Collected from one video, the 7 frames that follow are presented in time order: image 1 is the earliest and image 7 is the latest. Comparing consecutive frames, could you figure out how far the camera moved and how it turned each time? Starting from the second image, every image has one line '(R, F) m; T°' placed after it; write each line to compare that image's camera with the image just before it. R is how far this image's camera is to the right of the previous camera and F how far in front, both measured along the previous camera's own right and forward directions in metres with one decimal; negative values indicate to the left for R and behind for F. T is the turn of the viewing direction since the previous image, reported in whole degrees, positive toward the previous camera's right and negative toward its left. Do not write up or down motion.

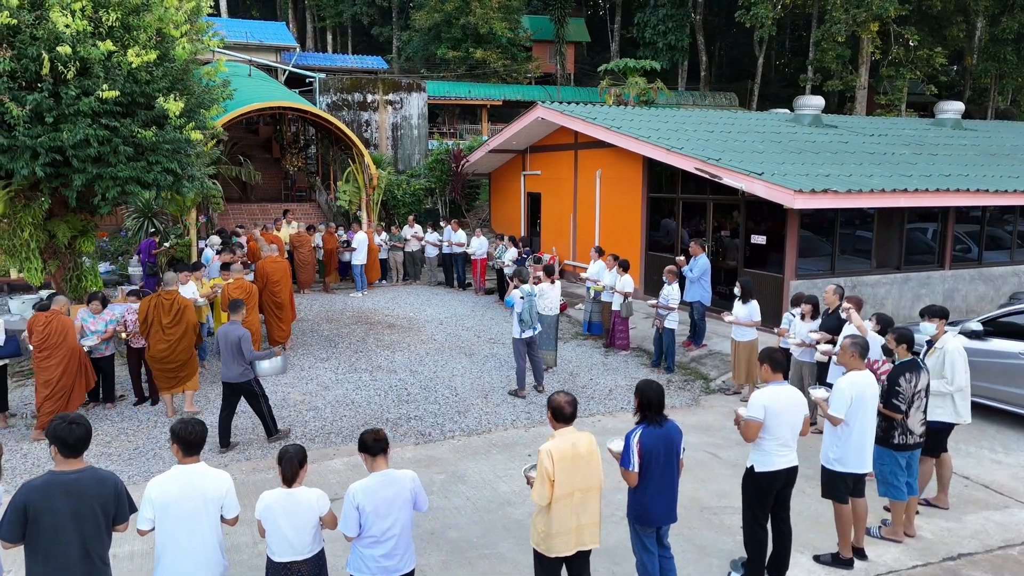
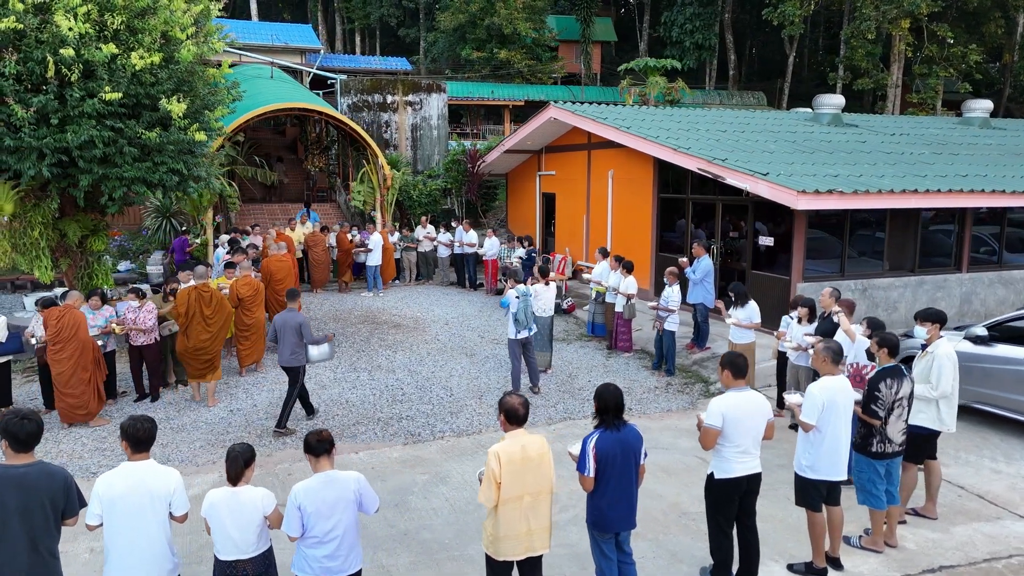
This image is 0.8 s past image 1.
(+0.4, 0.0) m; -2°
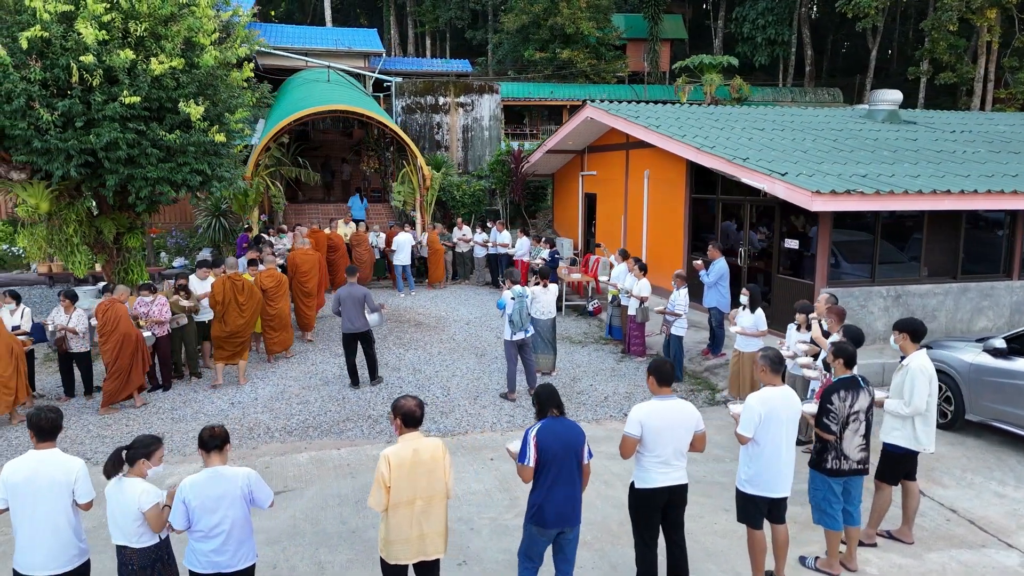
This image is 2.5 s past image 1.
(+0.8, +0.1) m; -6°
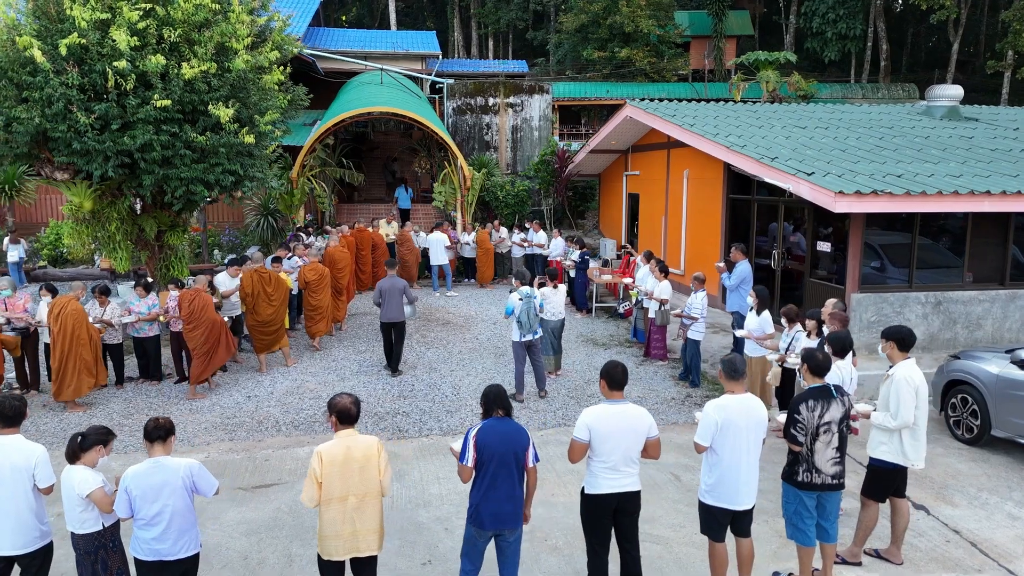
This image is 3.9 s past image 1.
(+0.6, +0.1) m; -5°
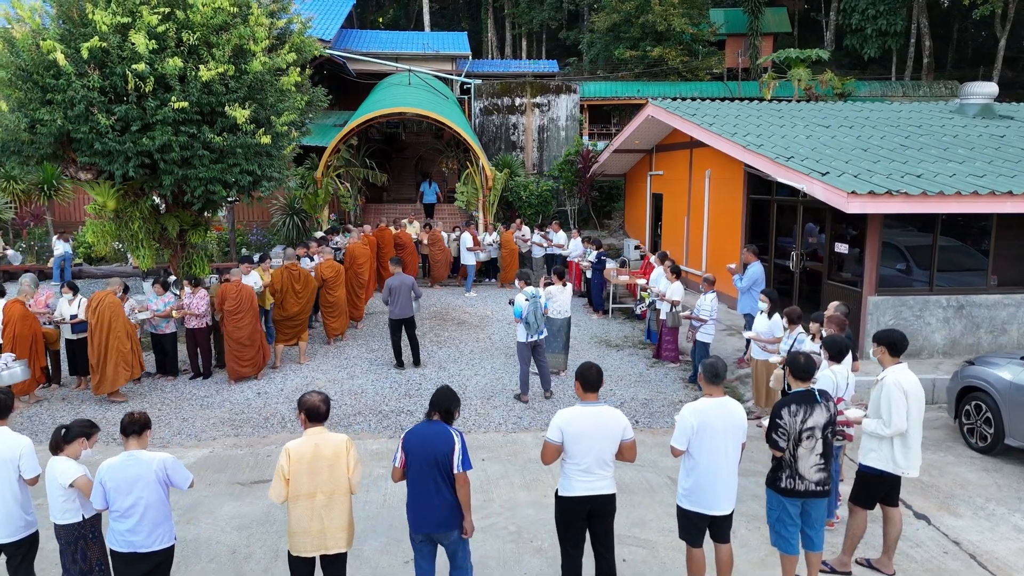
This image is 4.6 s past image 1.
(+0.3, 0.0) m; -3°
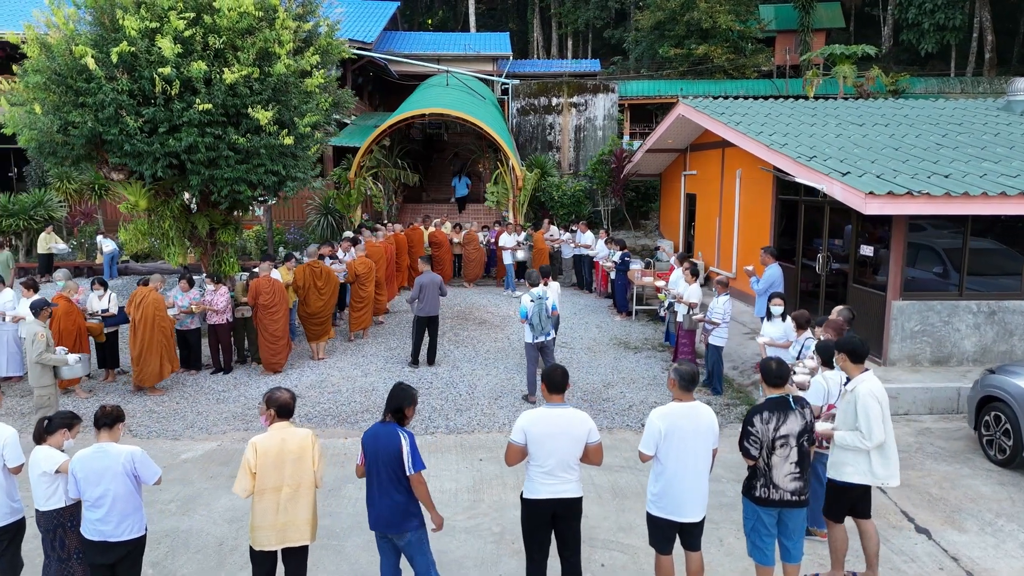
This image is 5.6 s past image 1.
(+0.4, 0.0) m; -4°
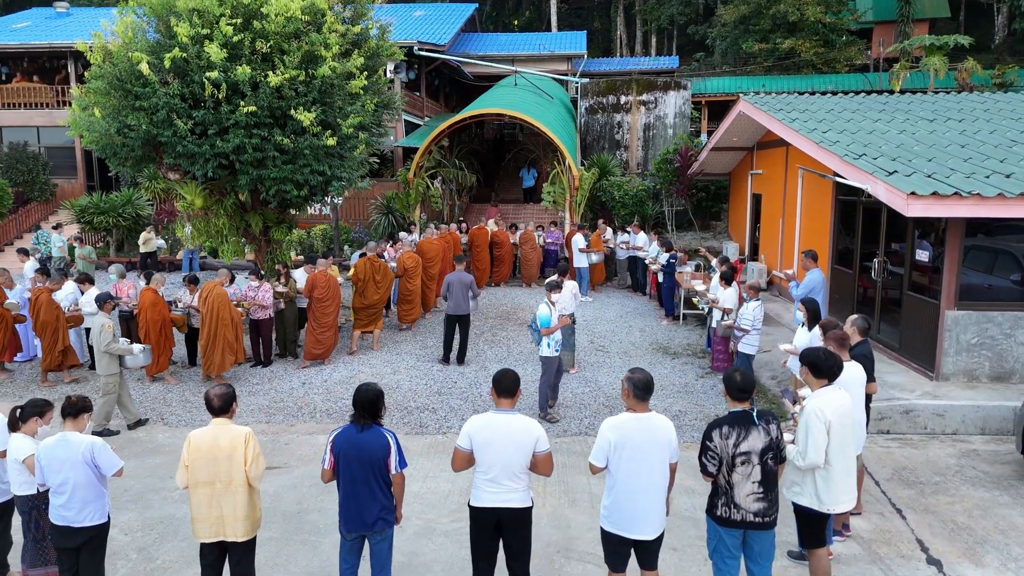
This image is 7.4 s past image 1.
(+0.7, +0.1) m; -7°
